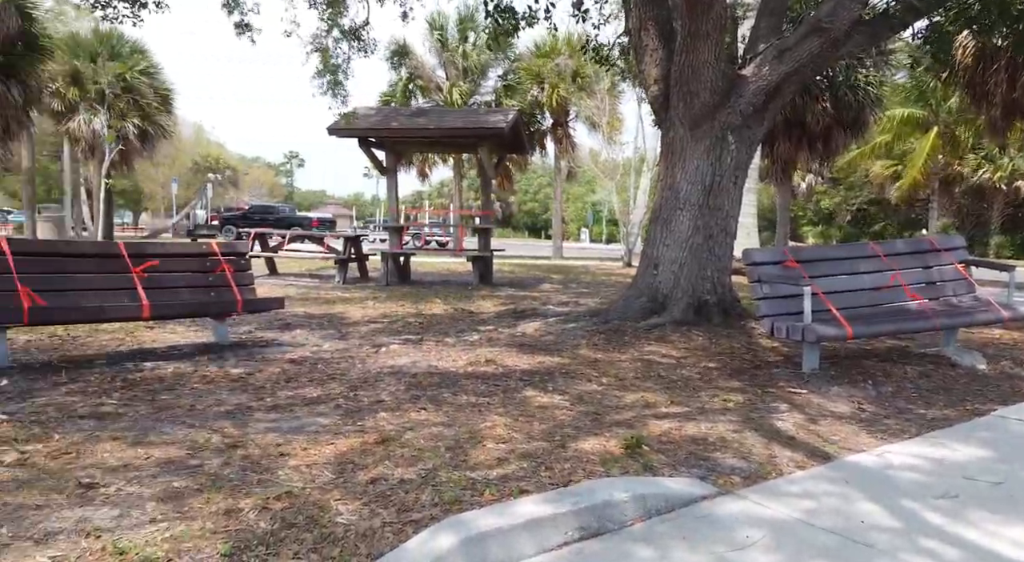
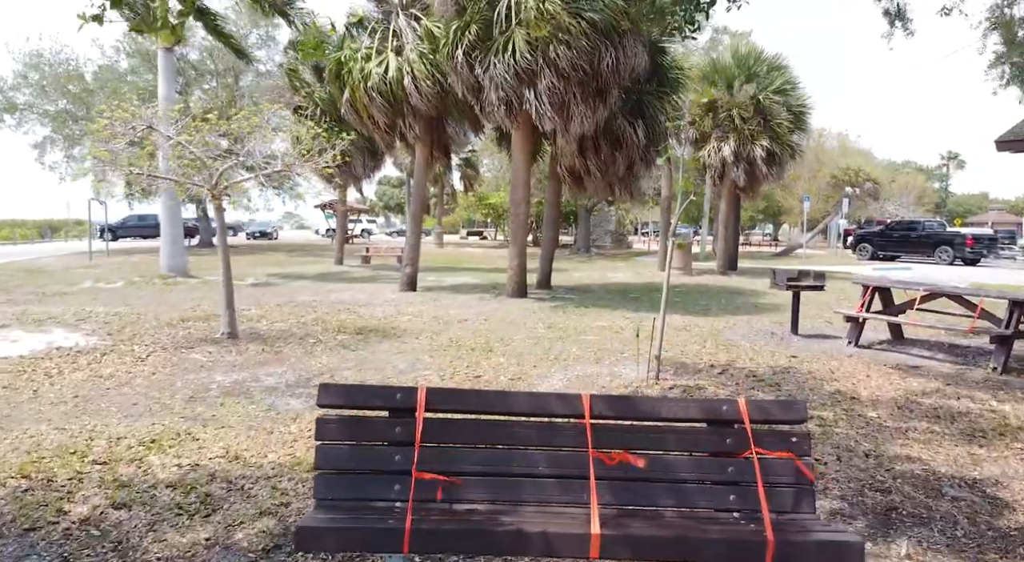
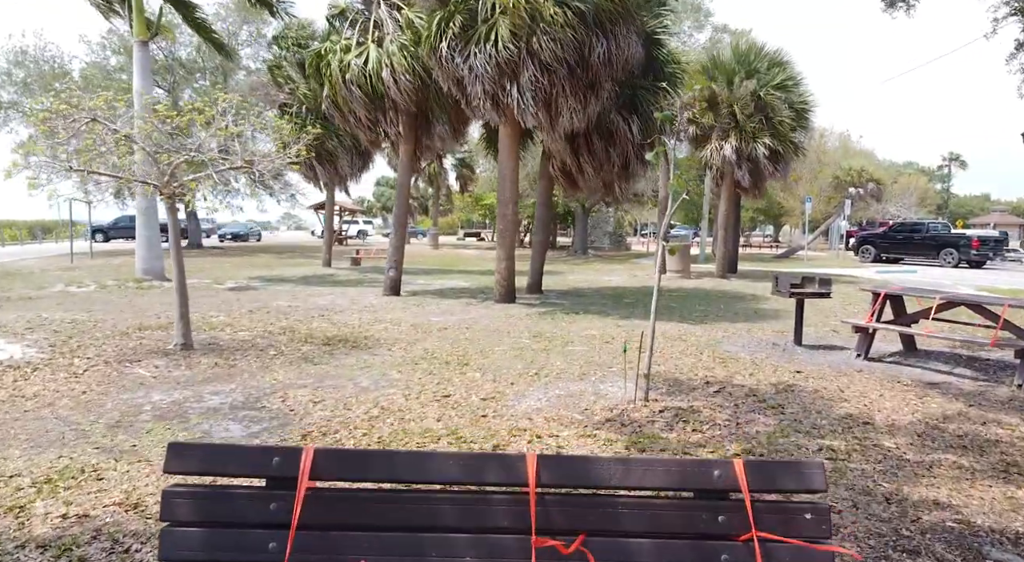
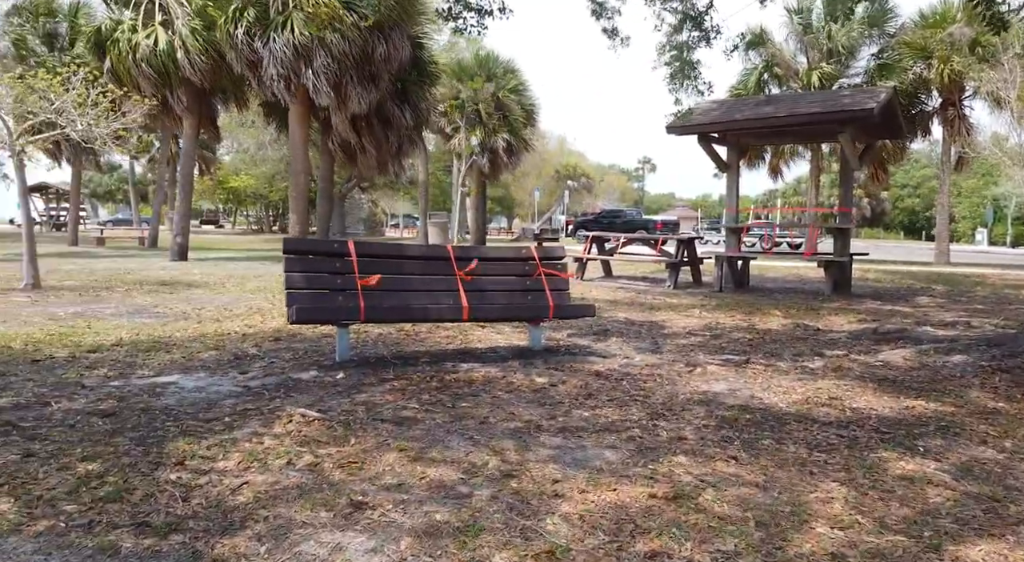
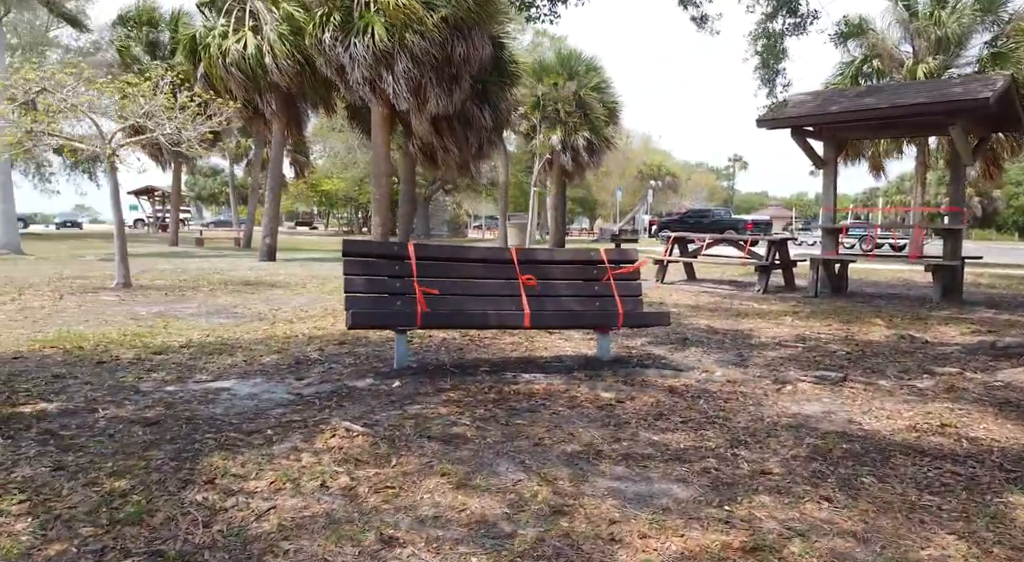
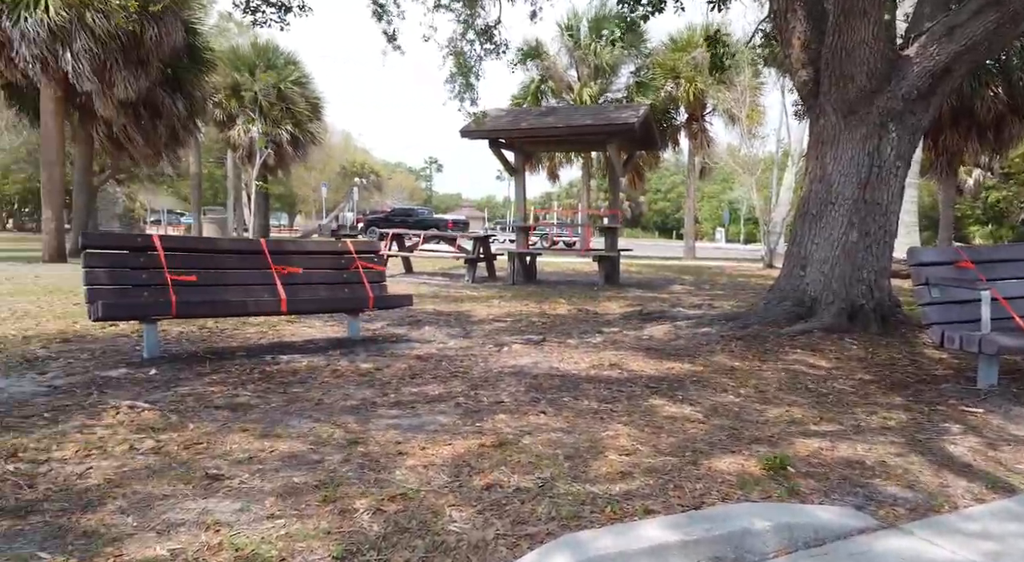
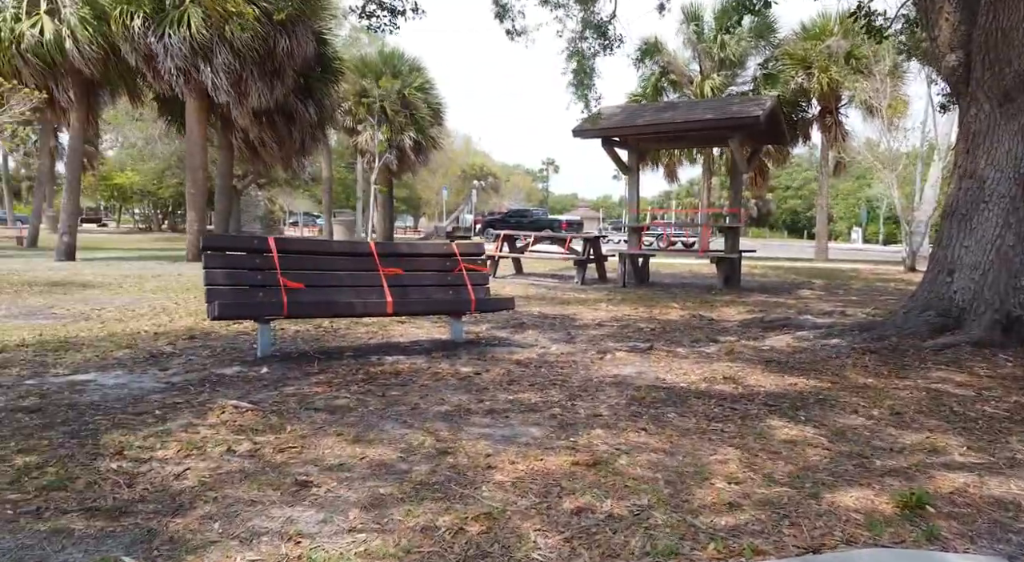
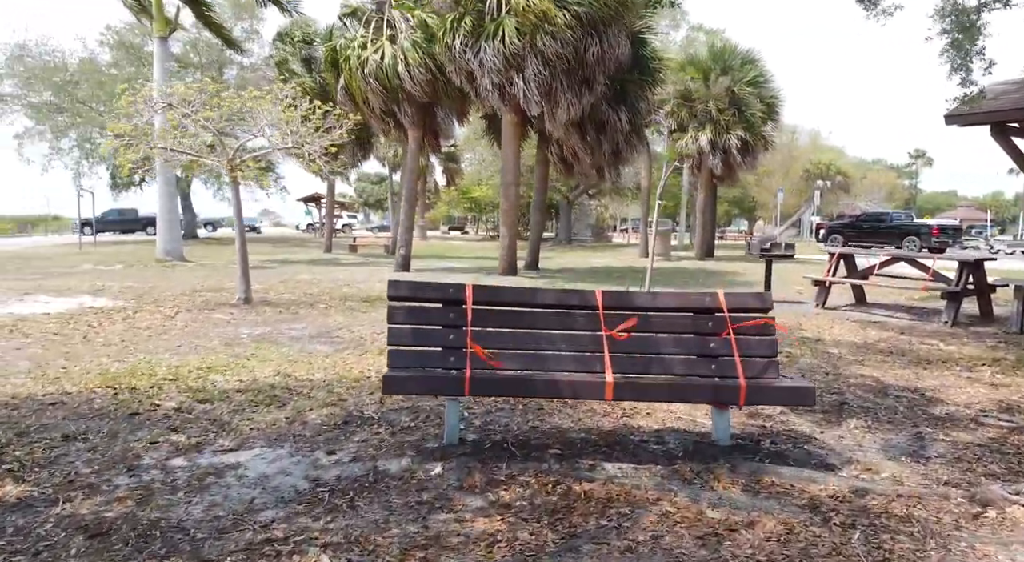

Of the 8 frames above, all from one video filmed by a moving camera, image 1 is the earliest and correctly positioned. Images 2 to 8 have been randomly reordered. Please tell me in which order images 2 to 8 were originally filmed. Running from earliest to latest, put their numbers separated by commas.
6, 7, 4, 5, 8, 2, 3
